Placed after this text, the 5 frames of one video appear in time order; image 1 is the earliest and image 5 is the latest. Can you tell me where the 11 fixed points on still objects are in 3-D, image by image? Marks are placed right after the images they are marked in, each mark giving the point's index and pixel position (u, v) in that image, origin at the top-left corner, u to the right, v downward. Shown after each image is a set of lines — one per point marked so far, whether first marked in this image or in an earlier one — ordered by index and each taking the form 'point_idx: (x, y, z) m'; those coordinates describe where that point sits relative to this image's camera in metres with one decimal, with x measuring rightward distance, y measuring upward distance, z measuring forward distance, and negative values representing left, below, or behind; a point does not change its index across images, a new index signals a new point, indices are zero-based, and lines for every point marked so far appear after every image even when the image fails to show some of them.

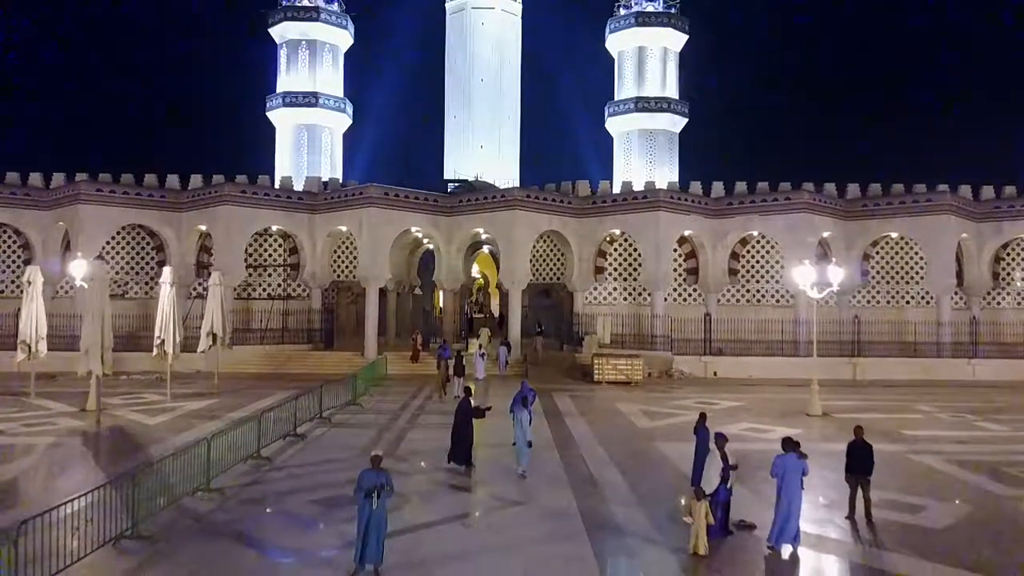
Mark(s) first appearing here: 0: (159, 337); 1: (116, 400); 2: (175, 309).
0: (-6.7, -0.9, +15.1) m
1: (-7.5, -2.1, +15.1) m
2: (-6.5, -0.4, +15.2) m
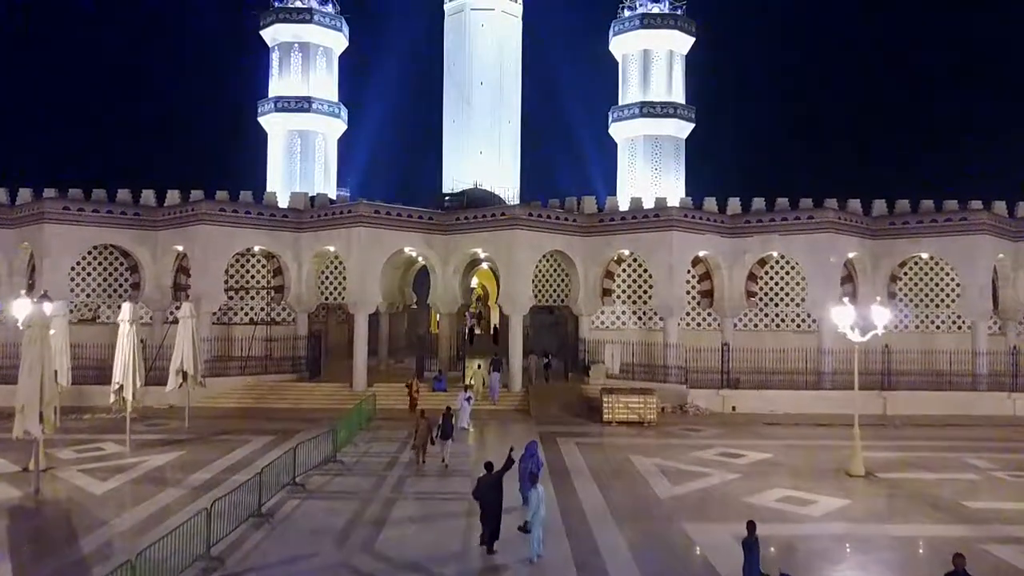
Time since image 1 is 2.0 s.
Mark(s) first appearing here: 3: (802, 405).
0: (-6.7, -1.6, +13.4) m
1: (-7.5, -2.8, +13.4) m
2: (-6.5, -1.1, +13.6) m
3: (+7.0, -2.8, +19.1) m
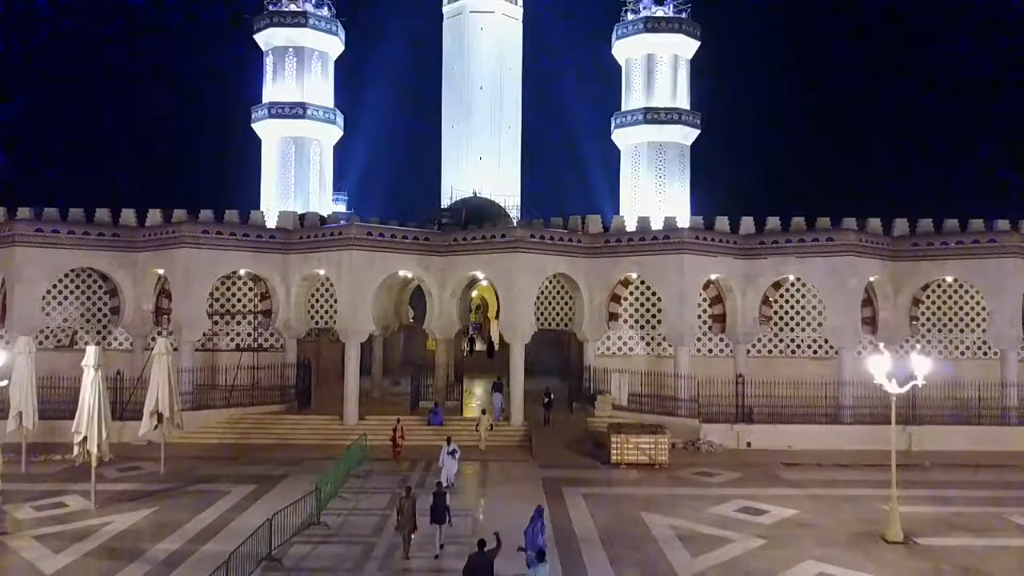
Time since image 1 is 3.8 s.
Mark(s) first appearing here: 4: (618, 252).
0: (-6.7, -2.2, +12.3) m
1: (-7.5, -3.4, +12.3) m
2: (-6.4, -1.7, +12.4) m
3: (+7.0, -3.5, +18.0) m
4: (+2.7, +0.9, +19.9) m
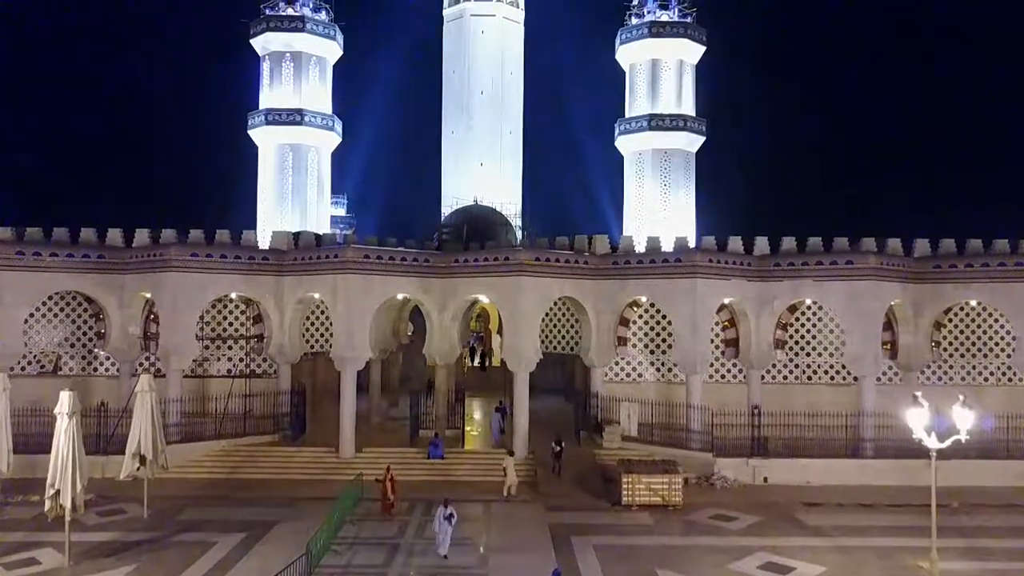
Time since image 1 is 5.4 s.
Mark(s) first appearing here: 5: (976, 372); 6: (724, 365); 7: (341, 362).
0: (-6.6, -2.8, +11.4) m
1: (-7.4, -4.0, +11.4) m
2: (-6.3, -2.3, +11.5) m
3: (+7.1, -4.0, +17.1) m
4: (+2.8, +0.3, +19.0) m
5: (+11.5, -2.1, +19.6) m
6: (+5.3, -1.9, +19.9) m
7: (-3.9, -1.7, +18.2) m
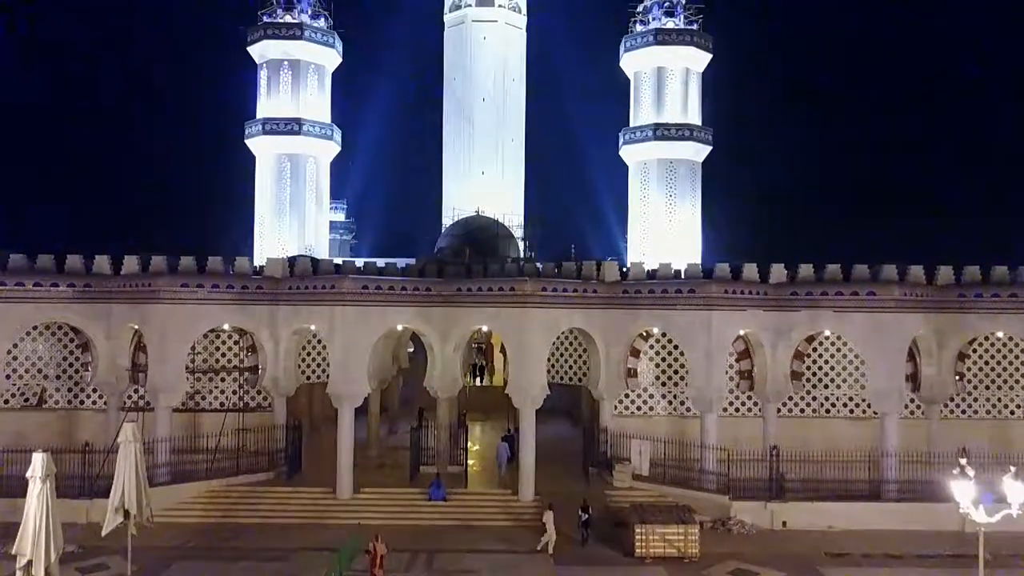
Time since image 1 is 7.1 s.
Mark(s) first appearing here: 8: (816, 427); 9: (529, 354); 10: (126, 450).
0: (-6.4, -3.5, +10.5) m
1: (-7.3, -4.7, +10.5) m
2: (-6.2, -3.0, +10.6) m
3: (+7.2, -4.8, +16.2) m
4: (+2.9, -0.4, +18.1) m
5: (+11.6, -2.8, +18.8) m
6: (+5.4, -2.6, +19.1) m
7: (-3.8, -2.4, +17.4) m
8: (+7.3, -3.3, +18.9) m
9: (+0.4, -1.4, +17.4) m
10: (-6.4, -2.7, +13.2) m
